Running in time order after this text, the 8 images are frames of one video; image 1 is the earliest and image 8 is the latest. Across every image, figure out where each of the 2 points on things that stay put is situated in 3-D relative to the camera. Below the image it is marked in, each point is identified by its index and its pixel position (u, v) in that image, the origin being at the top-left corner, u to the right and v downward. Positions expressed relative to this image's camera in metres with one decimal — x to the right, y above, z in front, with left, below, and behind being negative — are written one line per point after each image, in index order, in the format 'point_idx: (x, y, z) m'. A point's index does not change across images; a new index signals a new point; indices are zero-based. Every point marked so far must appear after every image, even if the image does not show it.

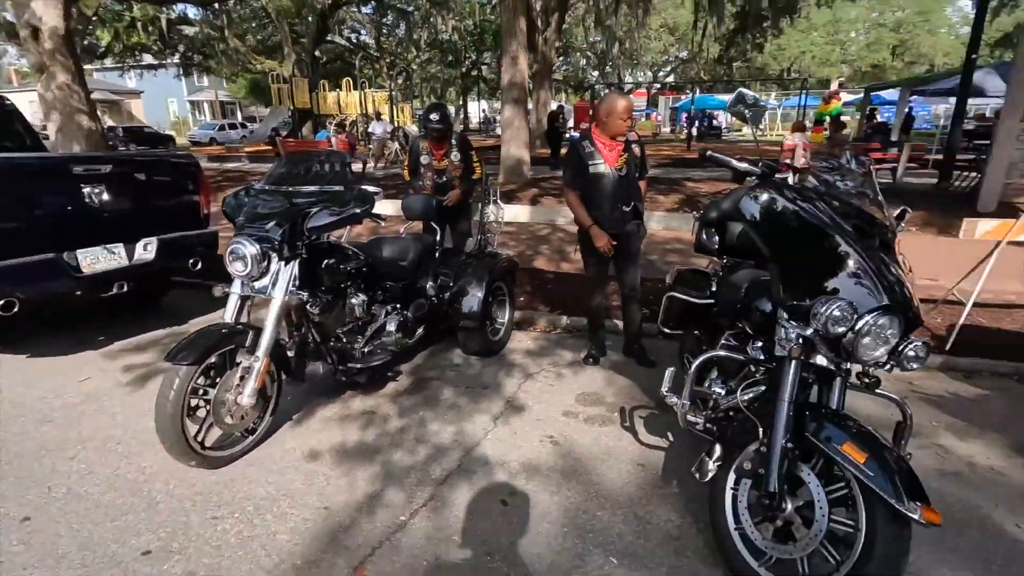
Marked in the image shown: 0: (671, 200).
0: (+3.0, +1.7, +10.2) m
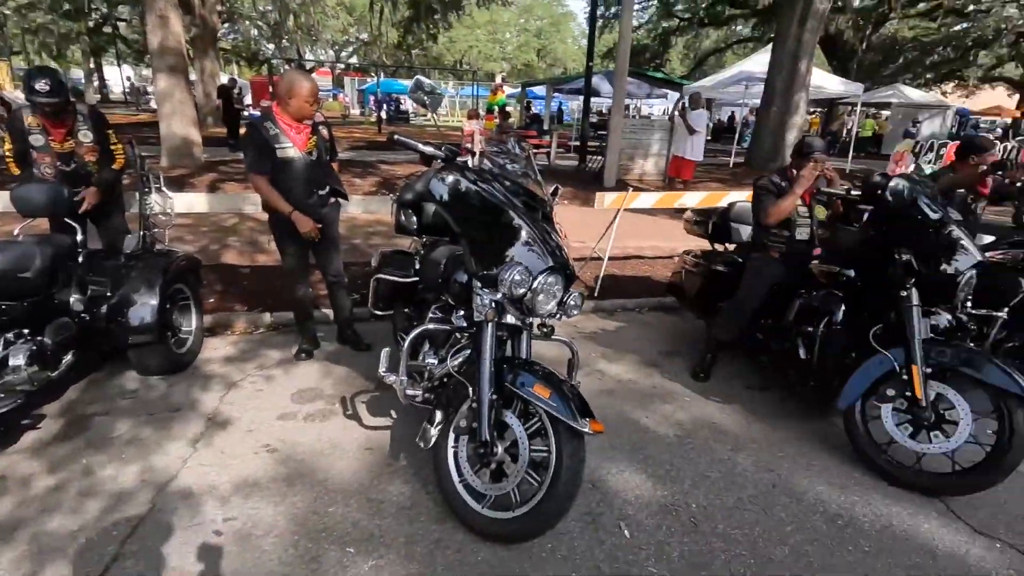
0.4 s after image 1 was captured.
0: (-2.7, +2.0, +10.2) m
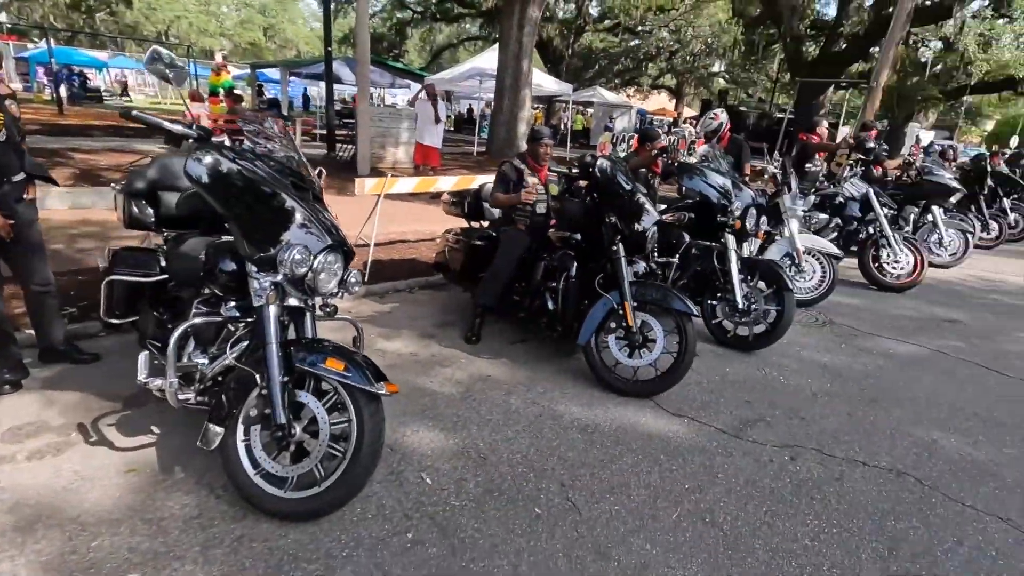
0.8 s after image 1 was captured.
0: (-7.0, +1.7, +8.2) m
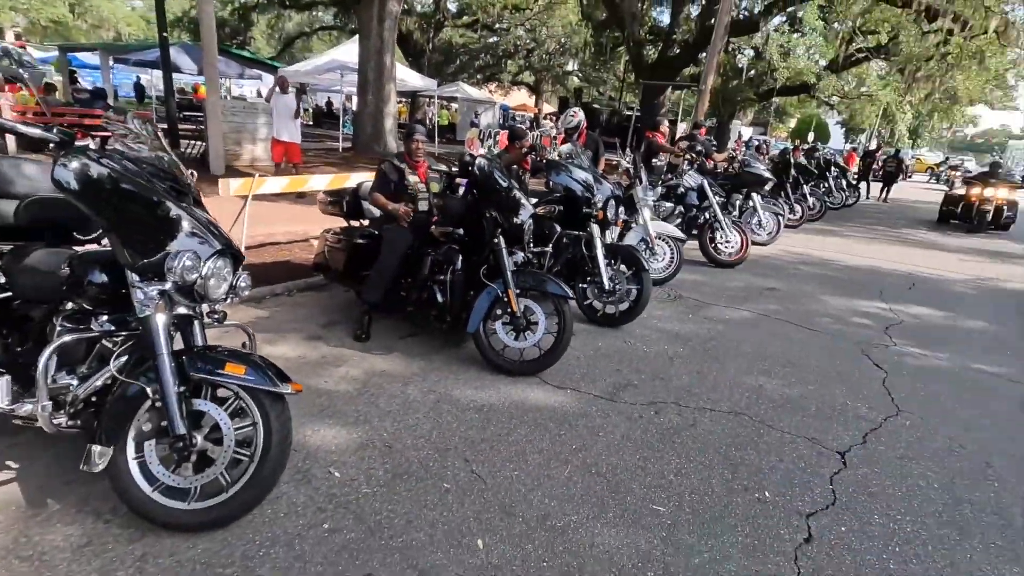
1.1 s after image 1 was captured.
0: (-8.7, +1.3, +6.6) m
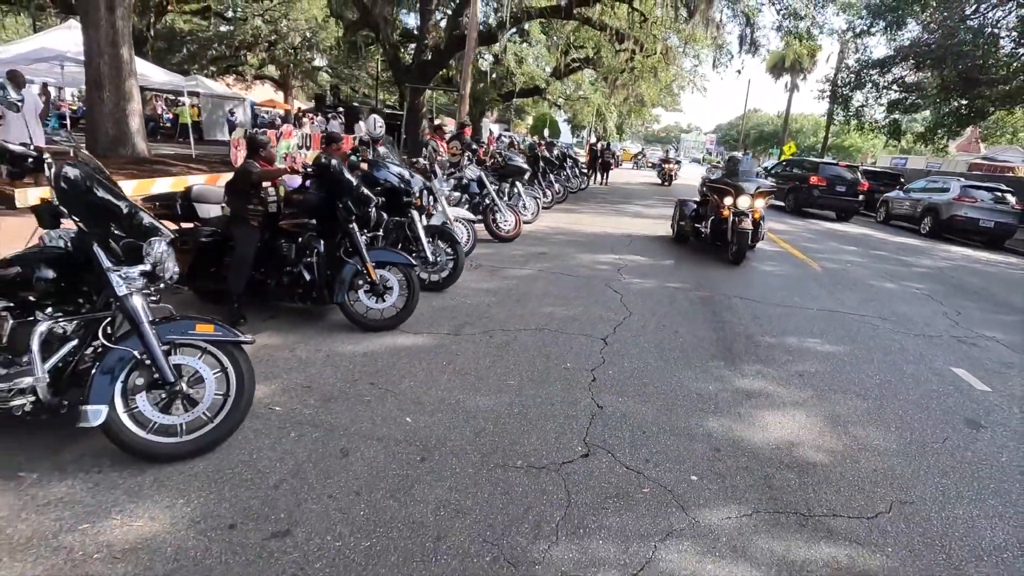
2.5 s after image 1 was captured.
0: (-10.4, +0.5, +4.0) m
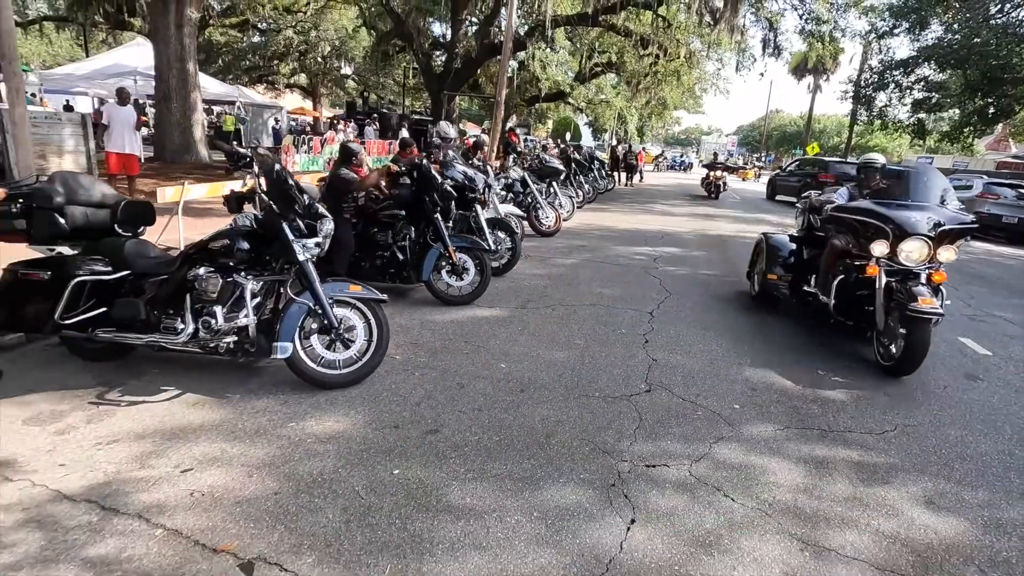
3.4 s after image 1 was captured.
0: (-9.8, +0.7, +5.3) m
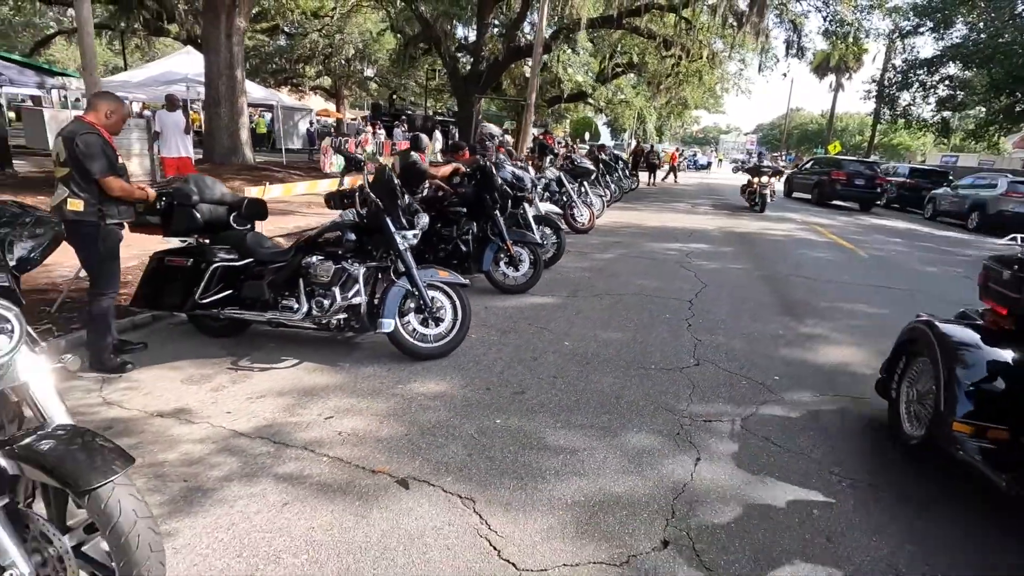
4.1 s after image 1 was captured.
0: (-9.1, +0.8, +6.2) m
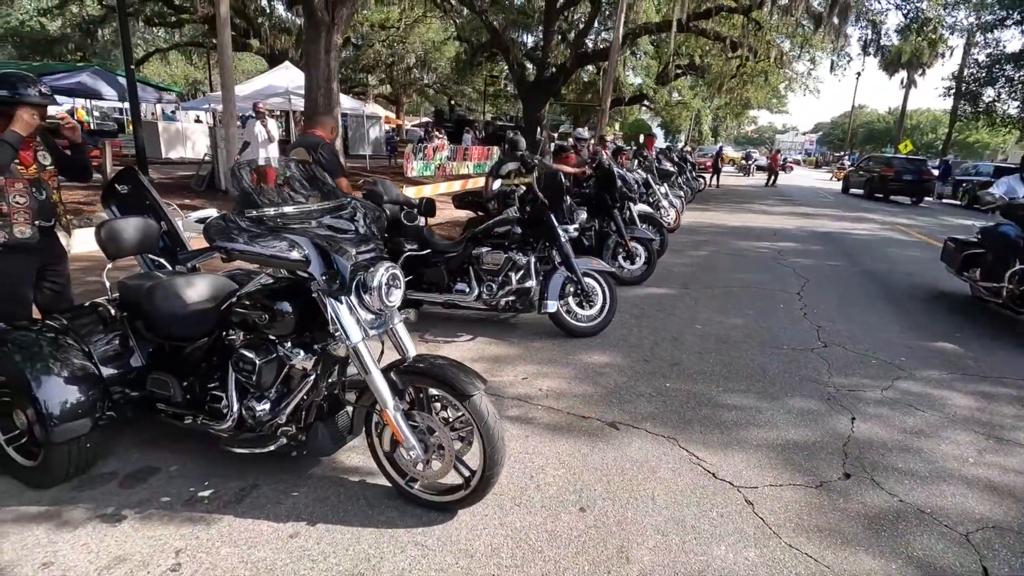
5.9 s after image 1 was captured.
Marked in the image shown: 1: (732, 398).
0: (-7.5, +1.0, +7.6) m
1: (+1.7, -0.9, +4.2) m
